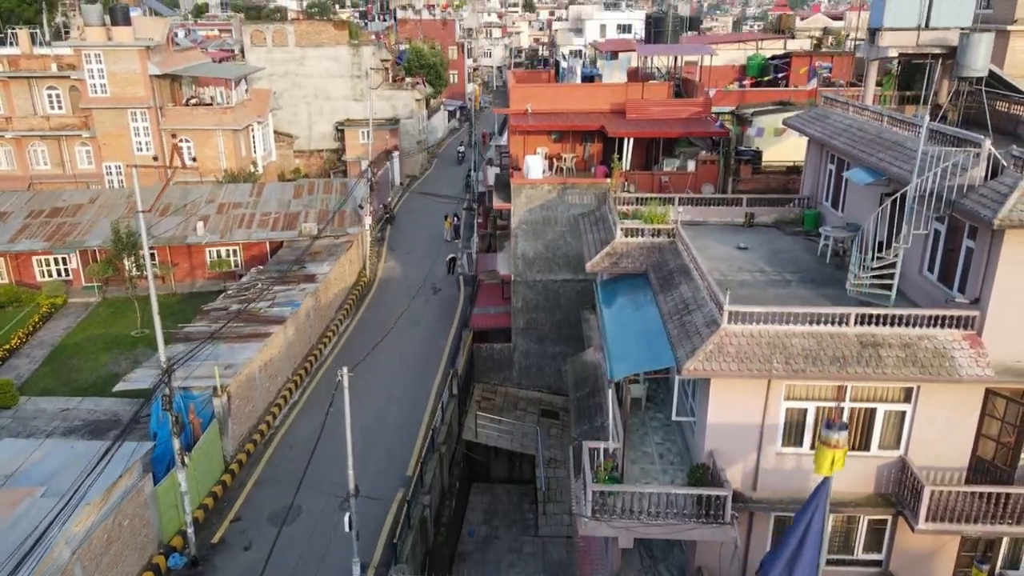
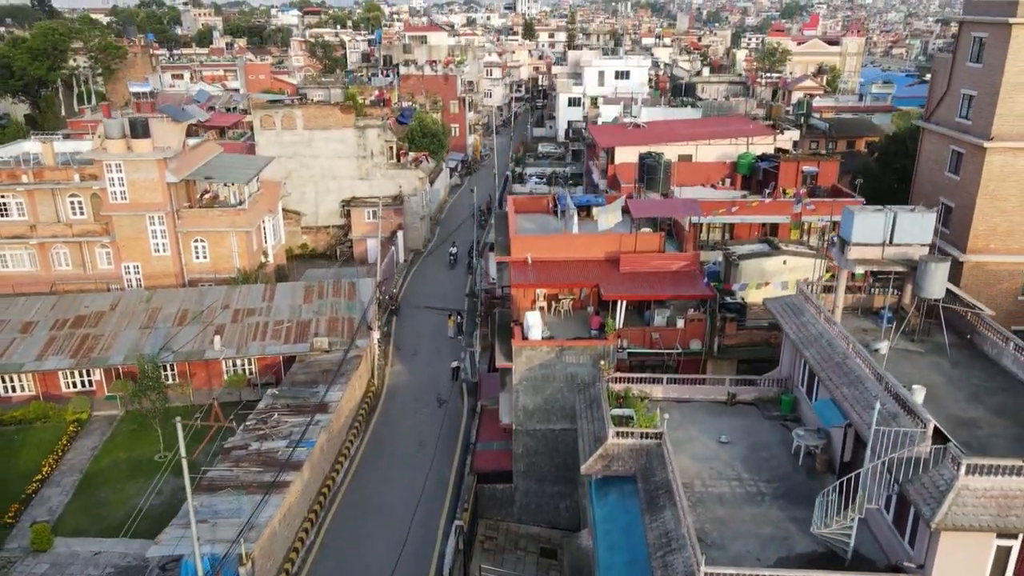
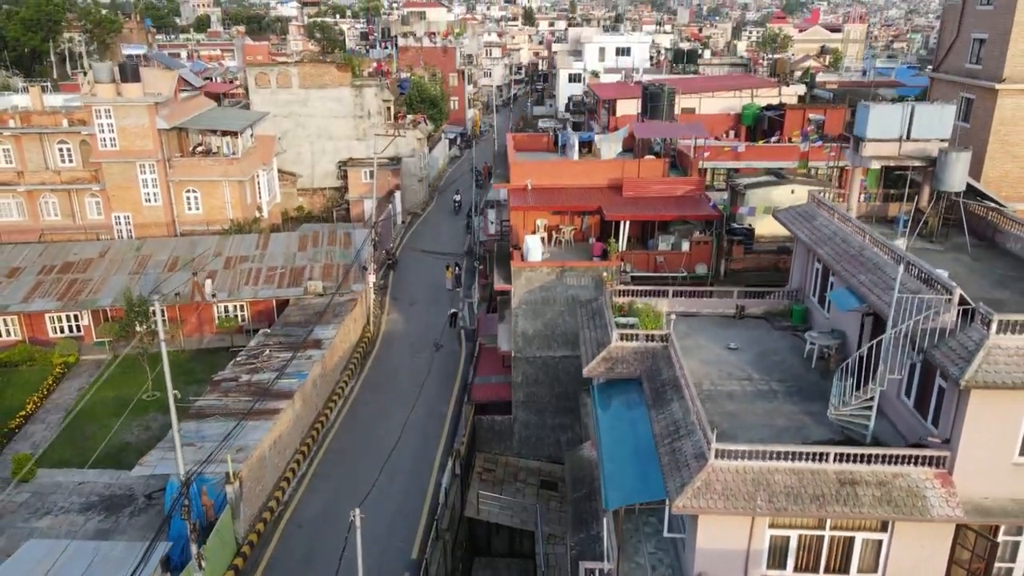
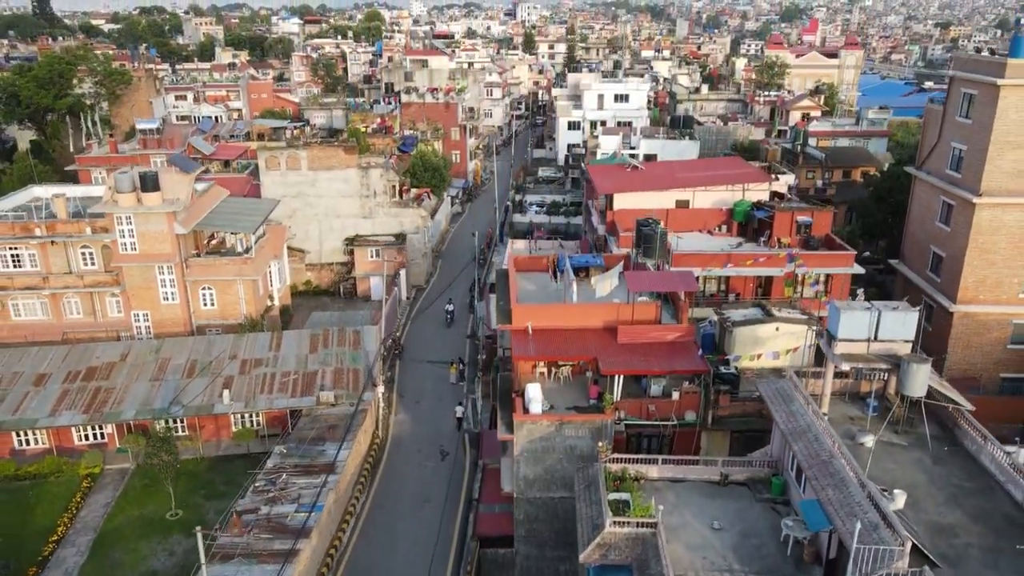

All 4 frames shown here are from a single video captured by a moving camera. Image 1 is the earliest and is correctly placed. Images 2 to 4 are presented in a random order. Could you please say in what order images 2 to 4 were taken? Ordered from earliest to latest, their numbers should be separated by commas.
3, 2, 4
